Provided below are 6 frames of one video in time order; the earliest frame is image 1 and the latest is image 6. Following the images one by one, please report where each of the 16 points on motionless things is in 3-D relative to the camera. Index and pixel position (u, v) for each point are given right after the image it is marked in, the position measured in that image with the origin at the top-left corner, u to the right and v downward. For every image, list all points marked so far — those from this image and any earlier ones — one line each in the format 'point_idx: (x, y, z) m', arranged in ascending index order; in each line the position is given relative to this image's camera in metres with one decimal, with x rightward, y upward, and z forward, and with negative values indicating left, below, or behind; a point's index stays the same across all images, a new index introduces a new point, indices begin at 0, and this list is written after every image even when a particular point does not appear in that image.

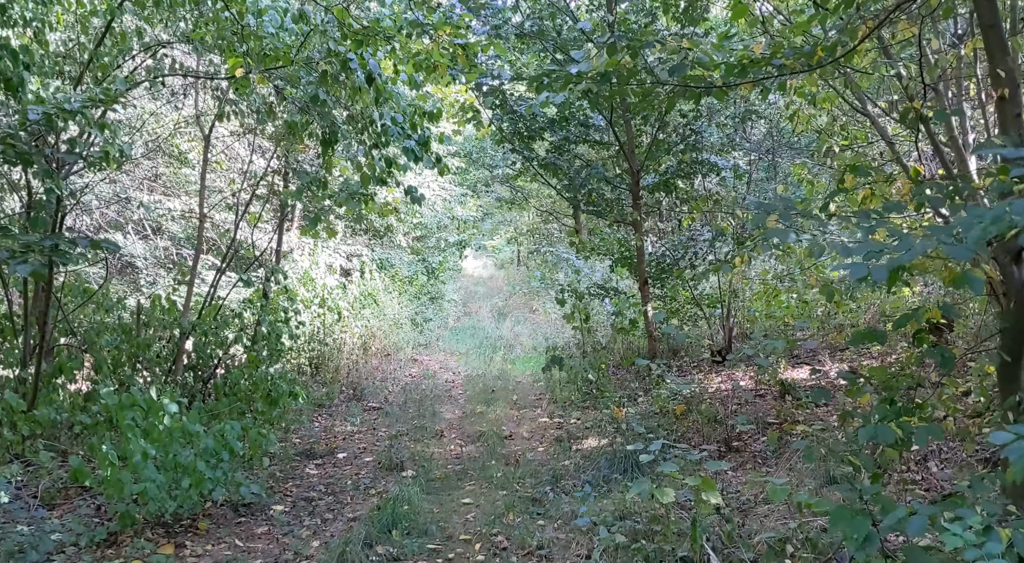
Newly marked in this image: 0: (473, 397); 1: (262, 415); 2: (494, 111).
0: (-0.4, -1.2, +10.6) m
1: (-2.2, -1.2, +9.0) m
2: (-0.2, +1.7, +10.2) m
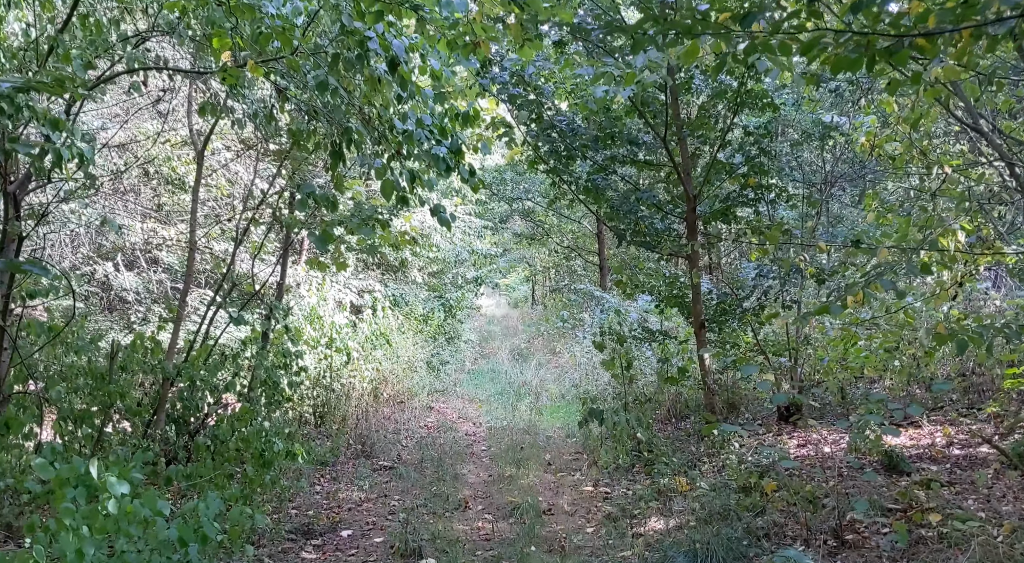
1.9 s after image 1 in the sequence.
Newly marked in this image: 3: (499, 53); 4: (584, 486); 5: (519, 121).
0: (-0.1, -1.6, +9.2) m
1: (-1.9, -1.5, +7.6) m
2: (+0.2, +1.4, +8.9) m
3: (-0.1, +1.9, +8.6) m
4: (+0.6, -1.6, +8.1) m
5: (+0.1, +1.4, +8.7) m
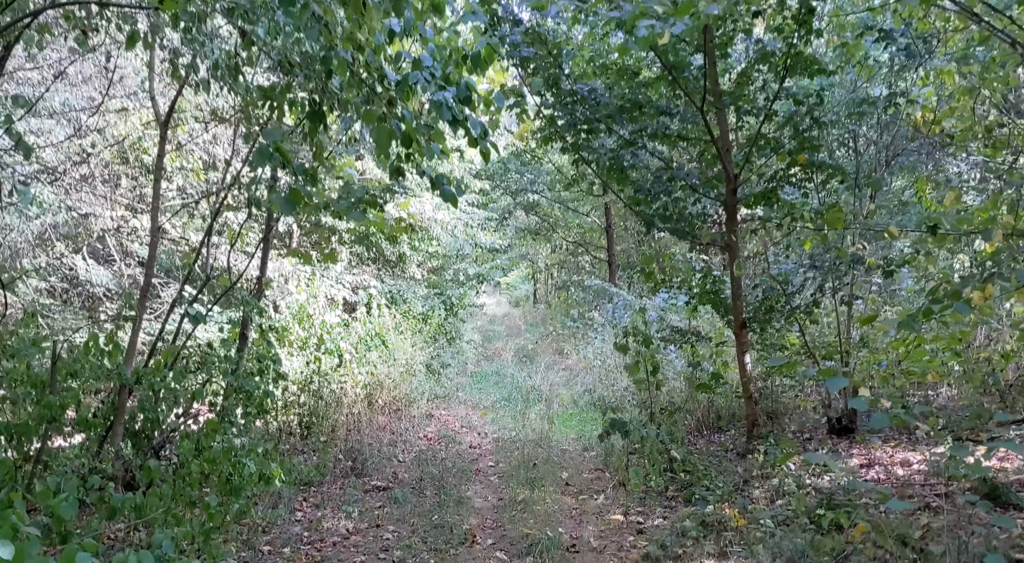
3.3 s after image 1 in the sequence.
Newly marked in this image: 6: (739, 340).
0: (0.0, -1.5, +8.1) m
1: (-1.8, -1.4, +6.4) m
2: (+0.3, +1.4, +7.7) m
3: (0.0, +2.0, +7.4) m
4: (+0.7, -1.6, +6.9) m
5: (+0.2, +1.4, +7.6) m
6: (+1.7, -0.4, +7.7) m
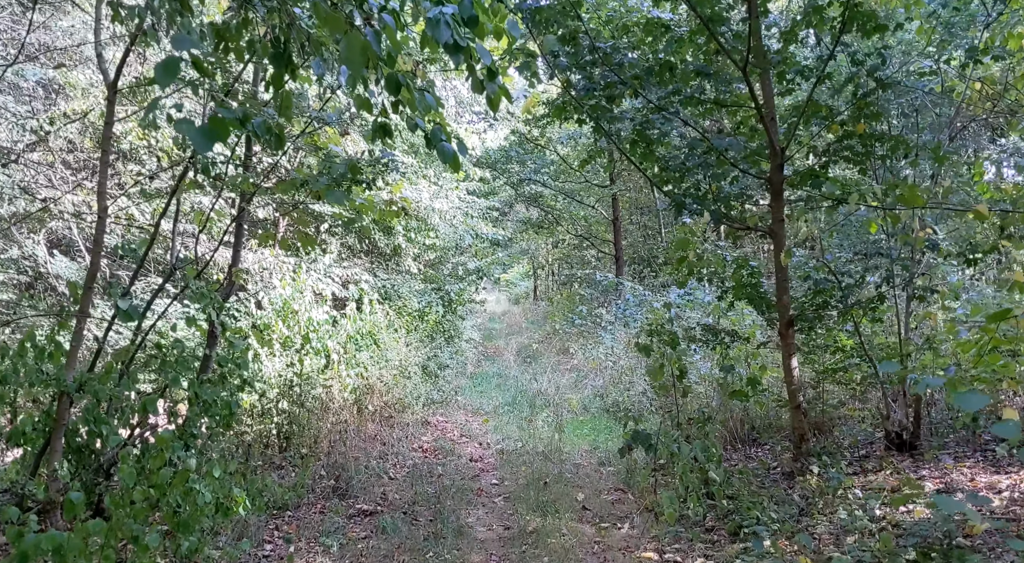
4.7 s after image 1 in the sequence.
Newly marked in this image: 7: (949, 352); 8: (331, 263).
0: (0.0, -1.5, +7.0) m
1: (-1.8, -1.4, +5.3) m
2: (+0.3, +1.5, +6.6) m
3: (0.0, +2.1, +6.3) m
4: (+0.7, -1.5, +5.8) m
5: (+0.2, +1.5, +6.5) m
6: (+1.8, -0.4, +6.6) m
7: (+2.8, -0.4, +6.4) m
8: (-2.0, +0.2, +11.0) m
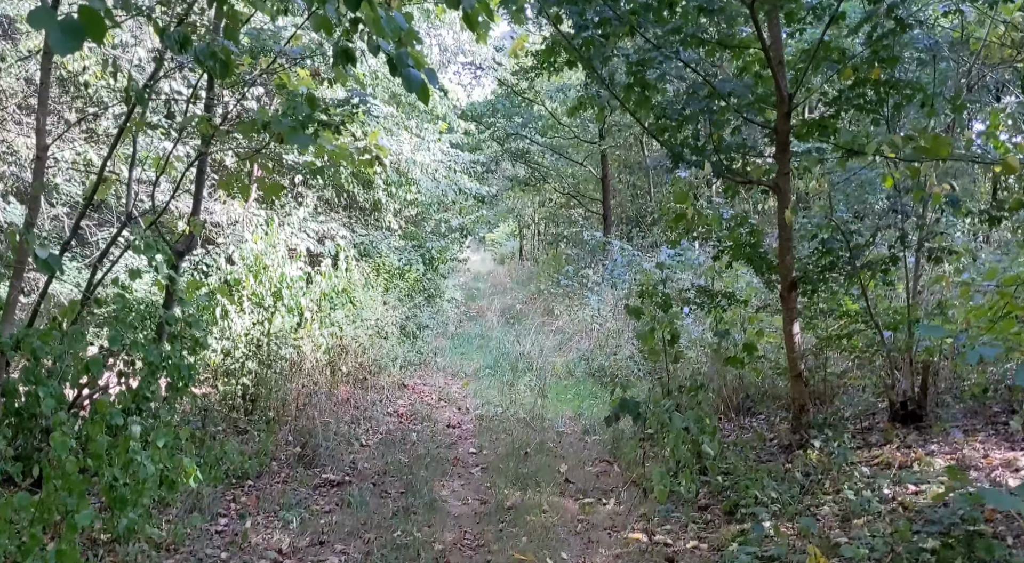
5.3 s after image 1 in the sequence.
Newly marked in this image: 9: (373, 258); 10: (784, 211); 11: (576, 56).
0: (-0.1, -1.2, +6.5) m
1: (-1.9, -1.1, +4.8) m
2: (+0.2, +1.7, +6.1) m
3: (0.0, +2.3, +5.7) m
4: (+0.6, -1.3, +5.4) m
5: (+0.1, +1.7, +5.9) m
6: (+1.6, -0.1, +6.1) m
7: (+2.6, -0.2, +6.0) m
8: (-2.1, +0.7, +10.5) m
9: (-1.6, +0.3, +12.0) m
10: (+1.6, +0.4, +6.0) m
11: (+0.4, +1.4, +6.3) m
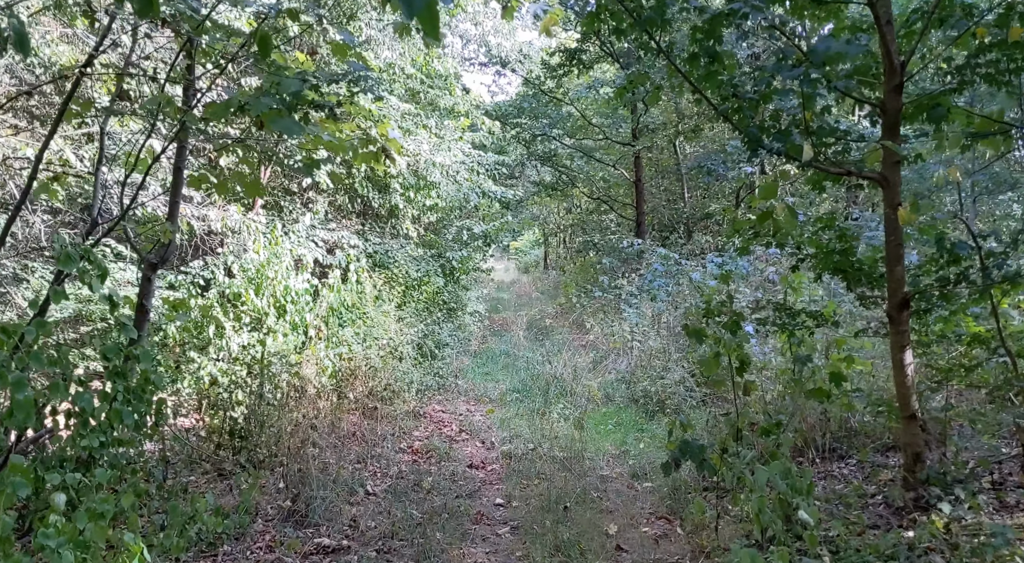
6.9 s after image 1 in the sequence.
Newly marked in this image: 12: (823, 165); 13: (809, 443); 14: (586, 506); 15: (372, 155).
0: (+0.1, -1.3, +5.3) m
1: (-1.7, -1.2, +3.6) m
2: (+0.4, +1.7, +4.9) m
3: (+0.1, +2.2, +4.5) m
4: (+0.8, -1.4, +4.1) m
5: (+0.3, +1.7, +4.7) m
6: (+1.8, -0.2, +4.9) m
7: (+2.8, -0.3, +4.7) m
8: (-1.9, +0.5, +9.3) m
9: (-1.3, +0.1, +10.8) m
10: (+1.8, +0.3, +4.8) m
11: (+0.6, +1.3, +5.1) m
12: (+1.5, +0.6, +4.9) m
13: (+1.7, -0.9, +5.9) m
14: (+0.4, -1.2, +5.6) m
15: (-0.8, +0.7, +5.6) m
